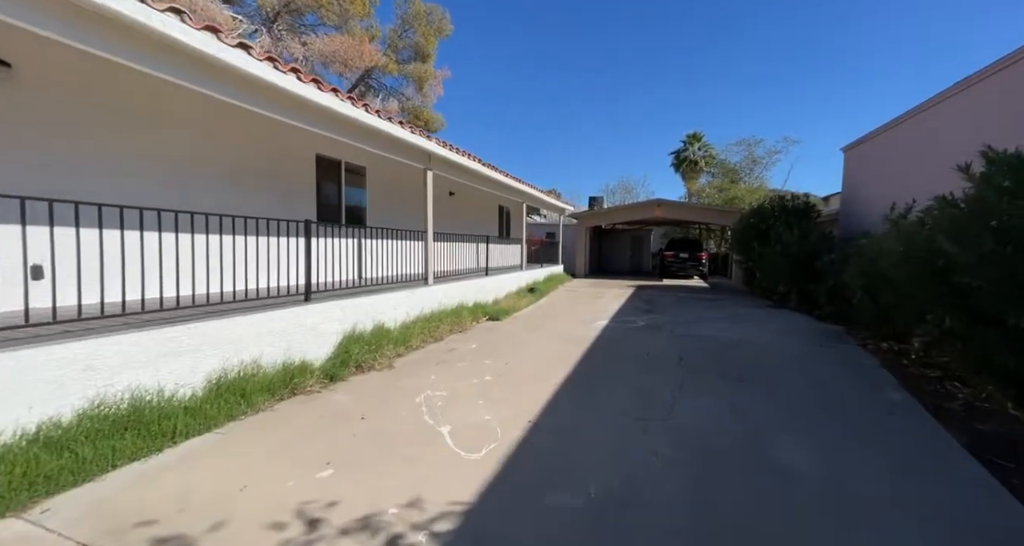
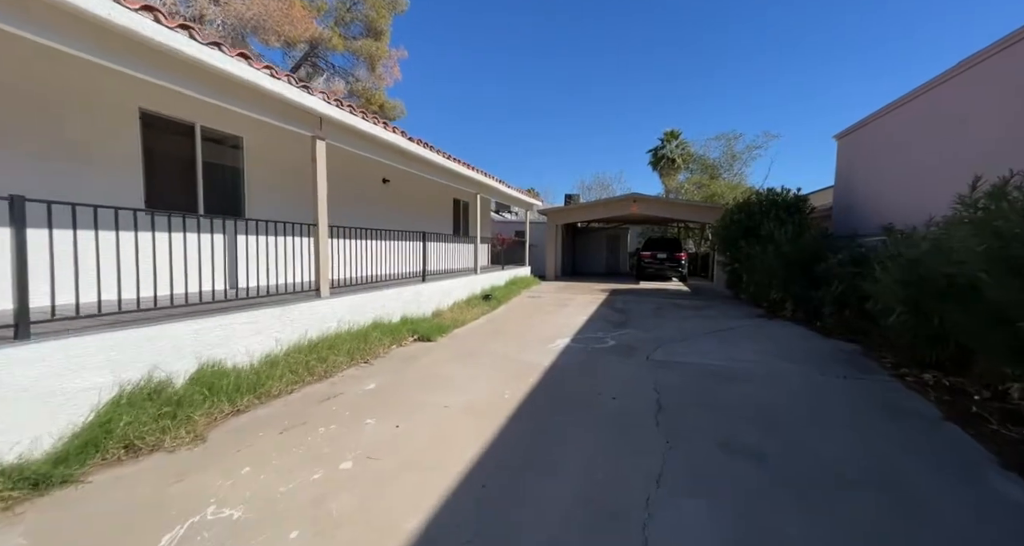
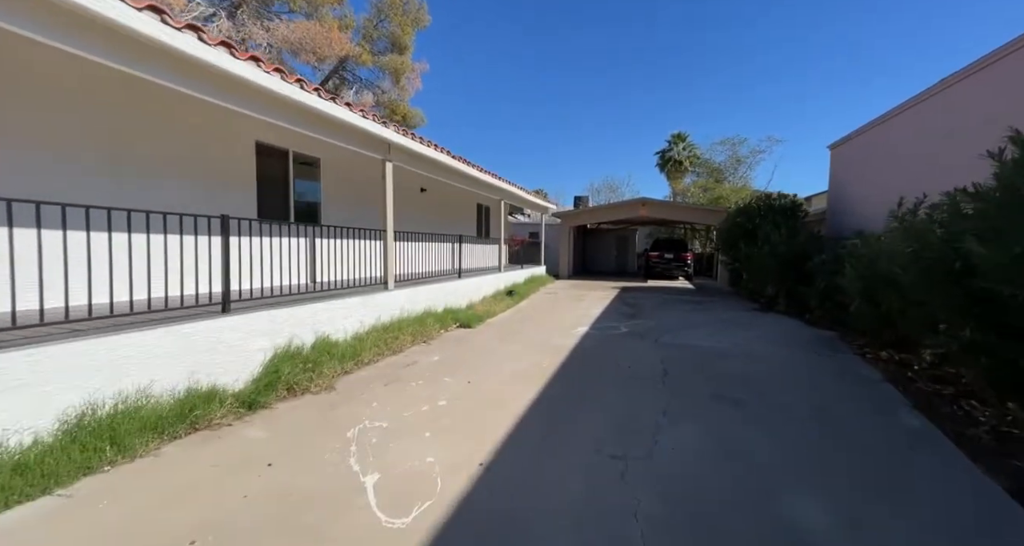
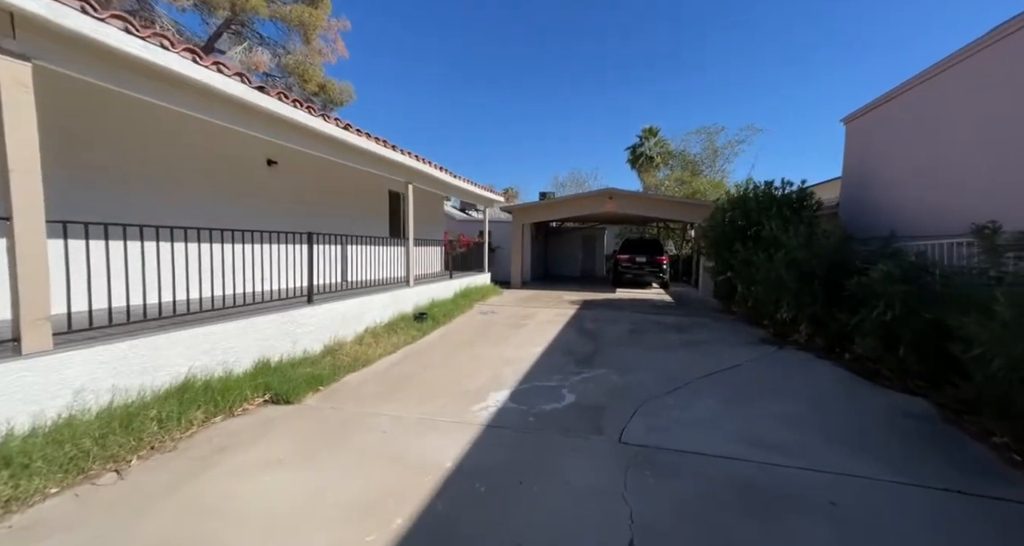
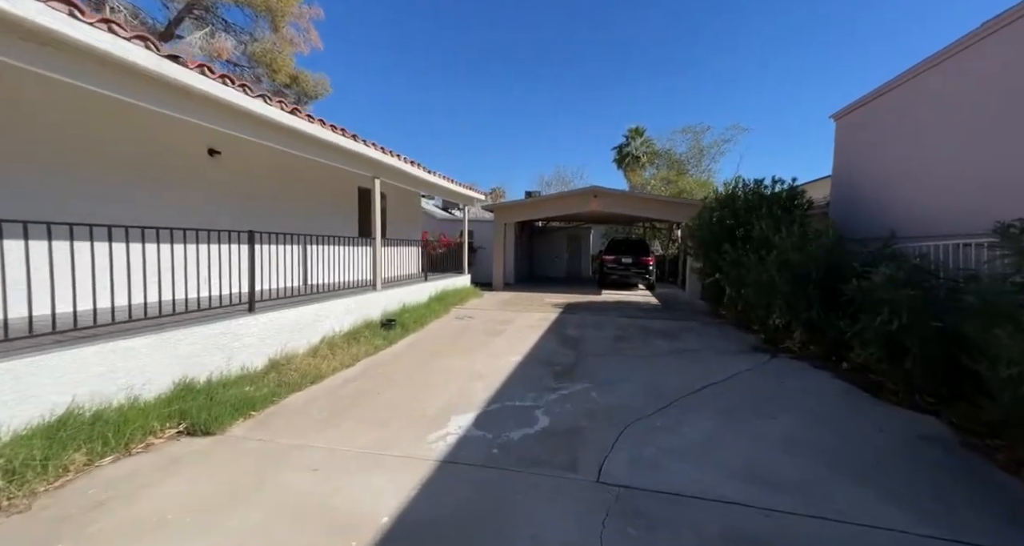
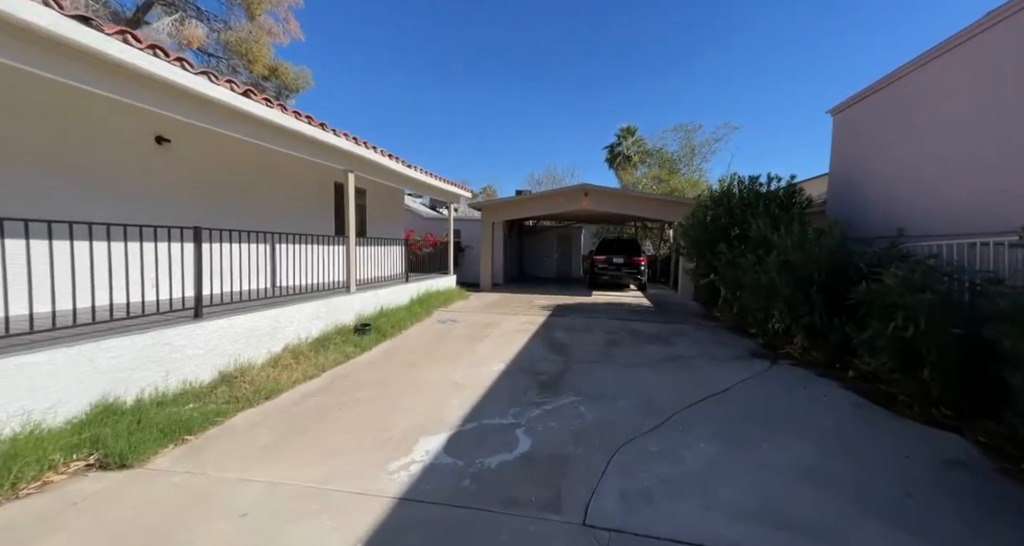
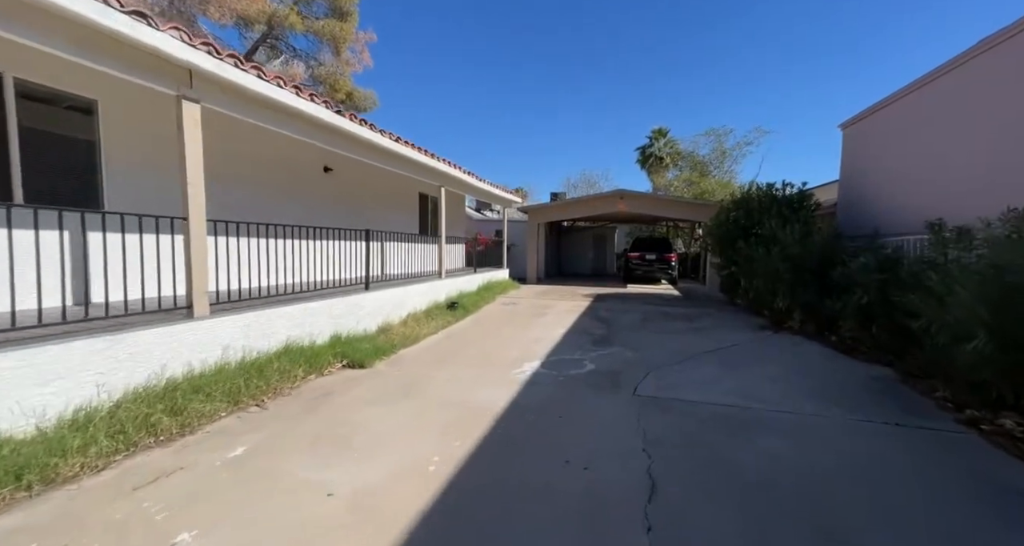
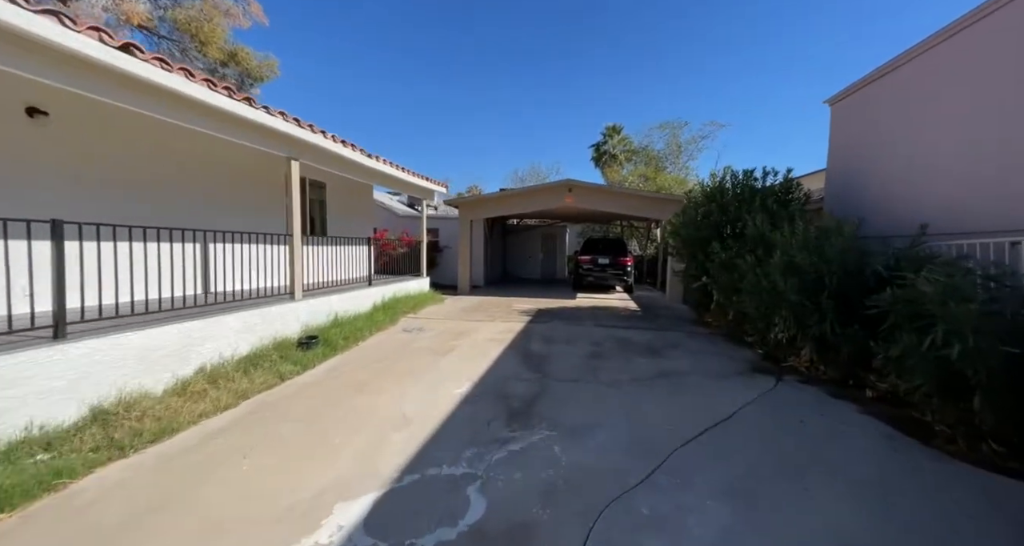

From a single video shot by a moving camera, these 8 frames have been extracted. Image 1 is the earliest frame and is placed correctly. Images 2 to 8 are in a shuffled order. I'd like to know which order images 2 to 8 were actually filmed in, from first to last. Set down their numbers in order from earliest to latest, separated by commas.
3, 2, 7, 4, 5, 6, 8
